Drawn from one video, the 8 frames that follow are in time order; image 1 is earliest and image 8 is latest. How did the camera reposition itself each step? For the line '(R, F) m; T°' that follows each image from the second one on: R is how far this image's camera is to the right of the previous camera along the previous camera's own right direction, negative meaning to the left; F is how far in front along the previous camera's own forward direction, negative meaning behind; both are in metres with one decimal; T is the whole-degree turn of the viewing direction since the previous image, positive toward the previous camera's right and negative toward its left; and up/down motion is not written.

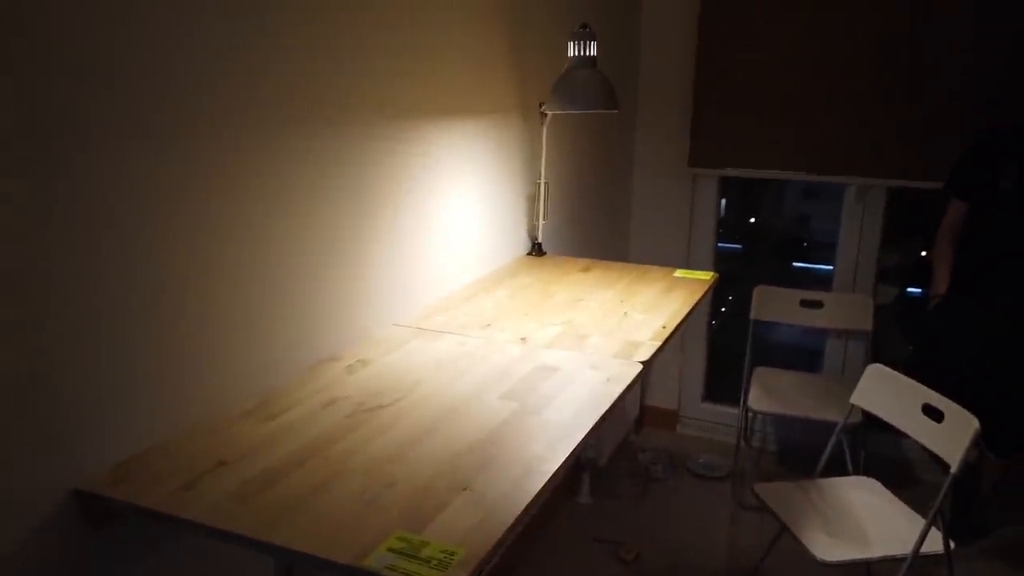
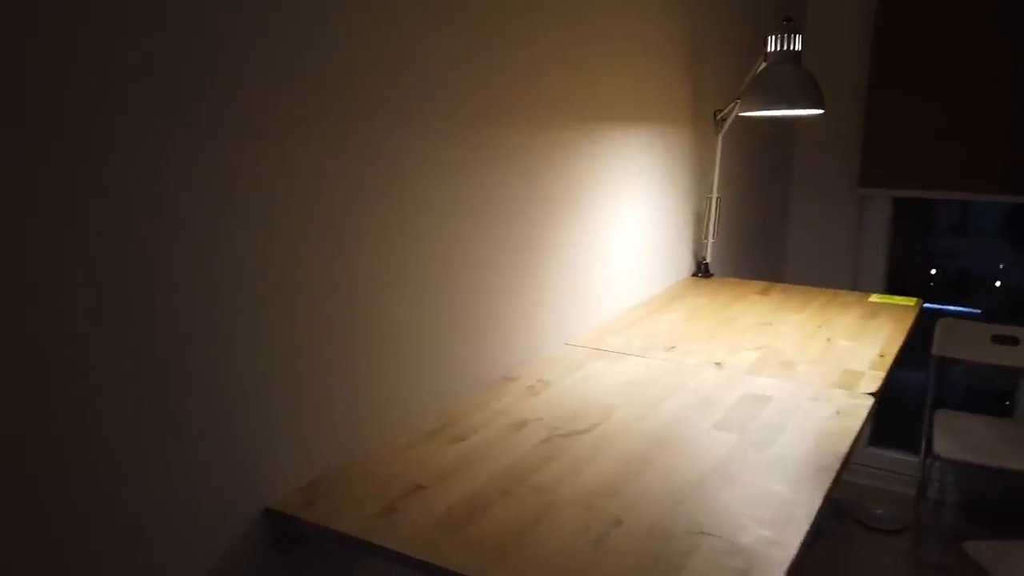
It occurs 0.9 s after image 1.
(-0.2, +0.1) m; -8°
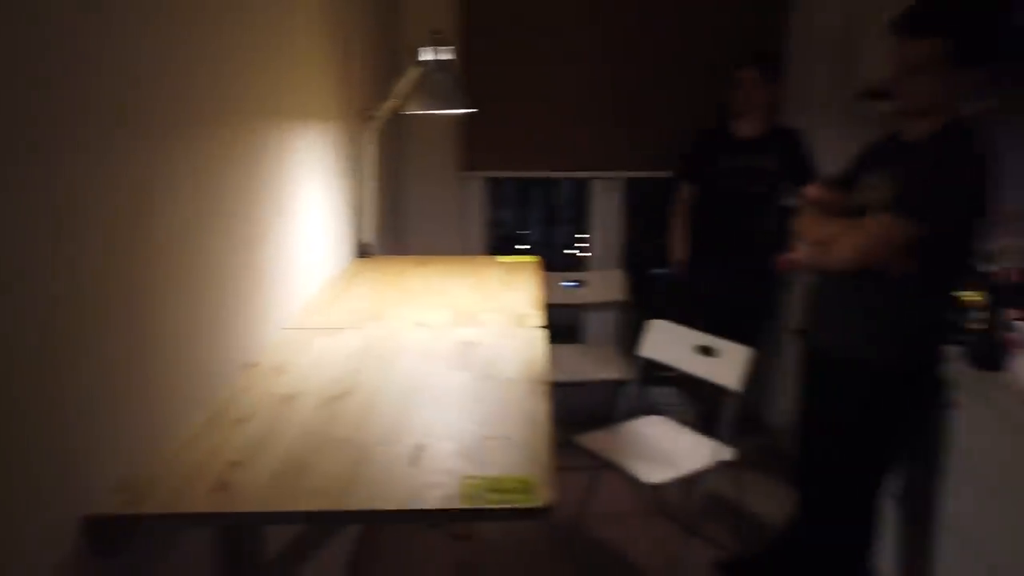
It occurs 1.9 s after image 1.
(-0.3, -0.1) m; +31°
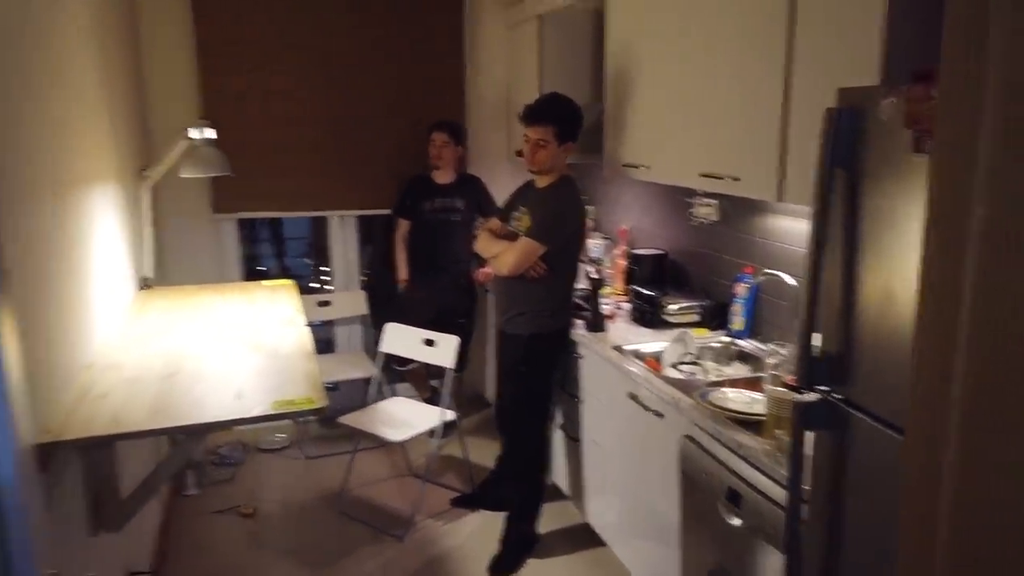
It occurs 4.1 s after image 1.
(-0.1, -0.9) m; +19°
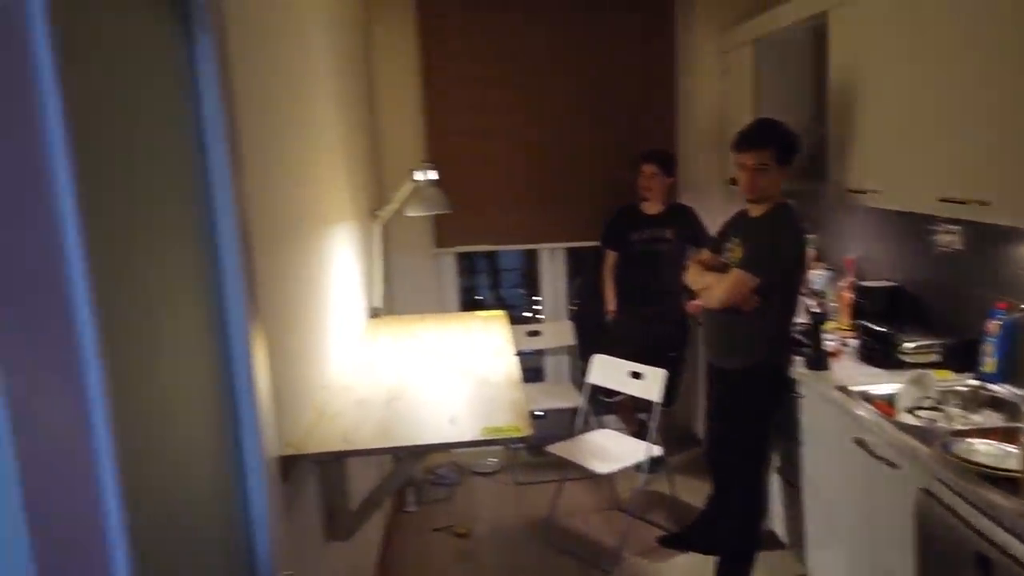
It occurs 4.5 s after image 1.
(0.0, 0.0) m; -16°
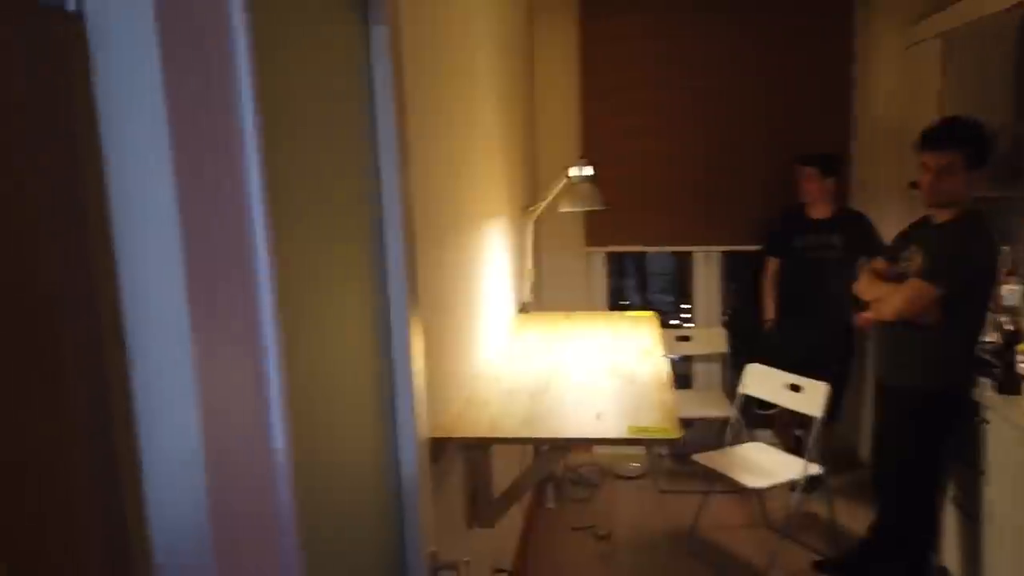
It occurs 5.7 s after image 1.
(0.0, 0.0) m; -11°
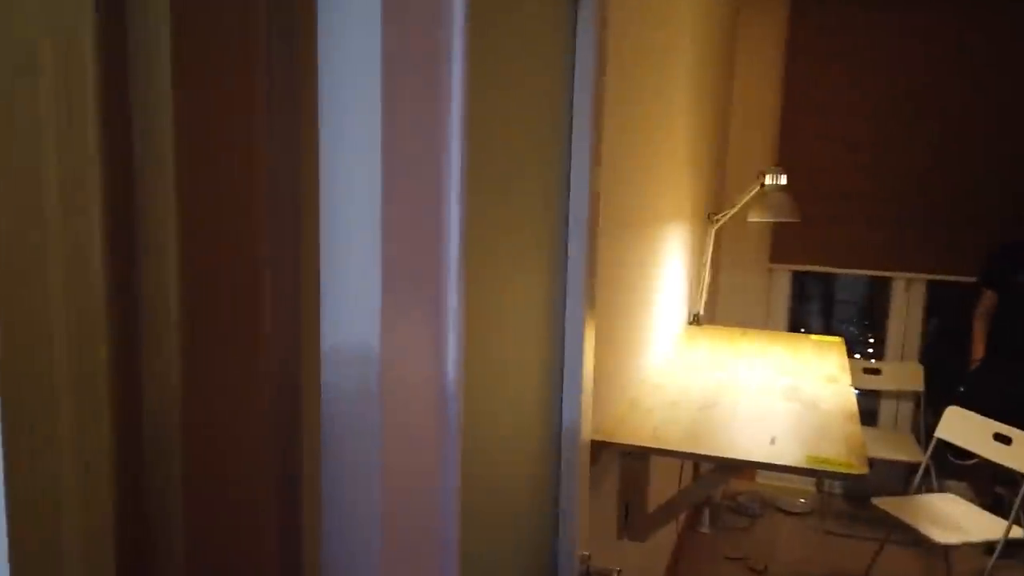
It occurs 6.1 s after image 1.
(0.0, 0.0) m; -12°
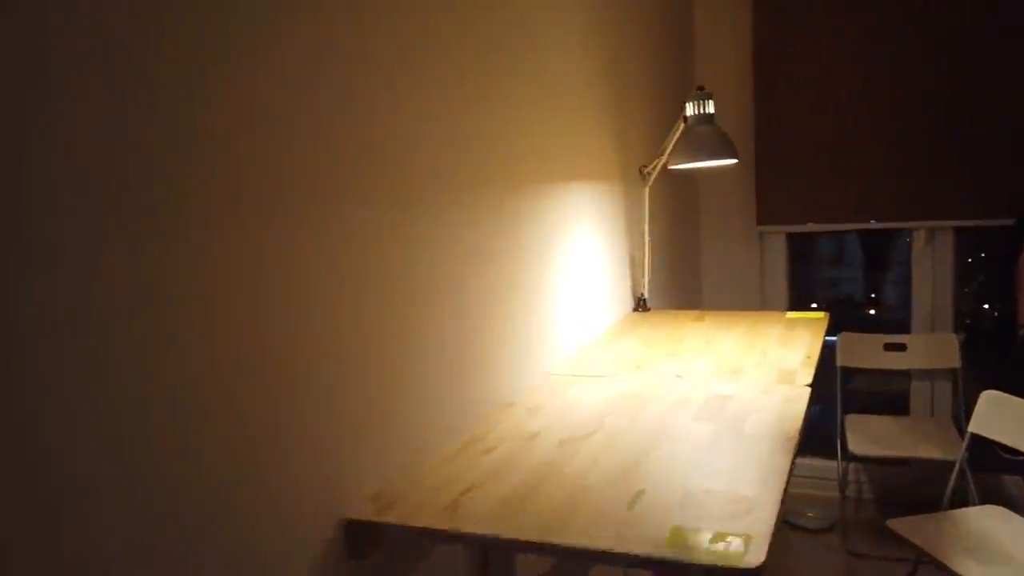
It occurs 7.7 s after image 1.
(+0.5, +0.7) m; -4°
